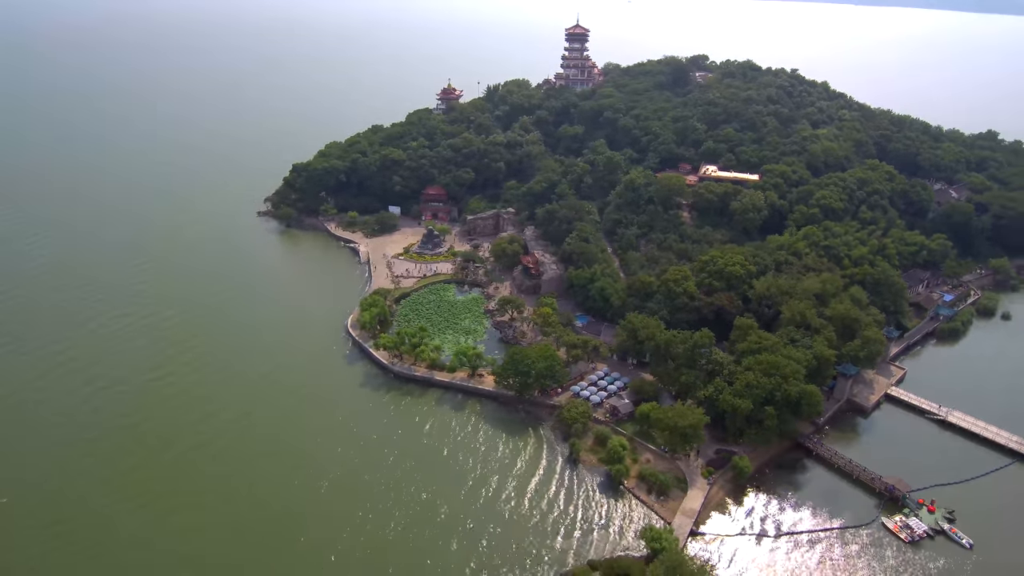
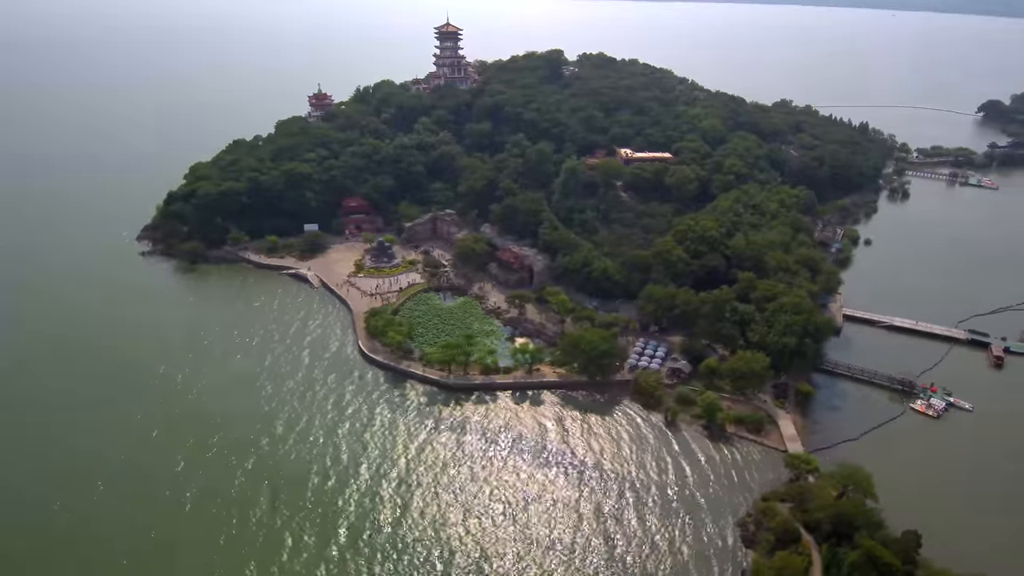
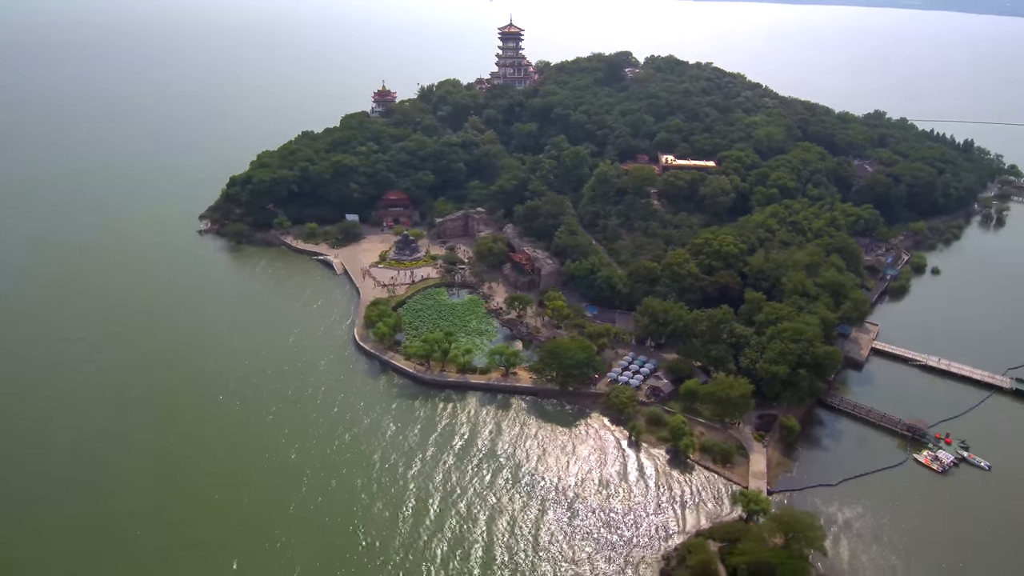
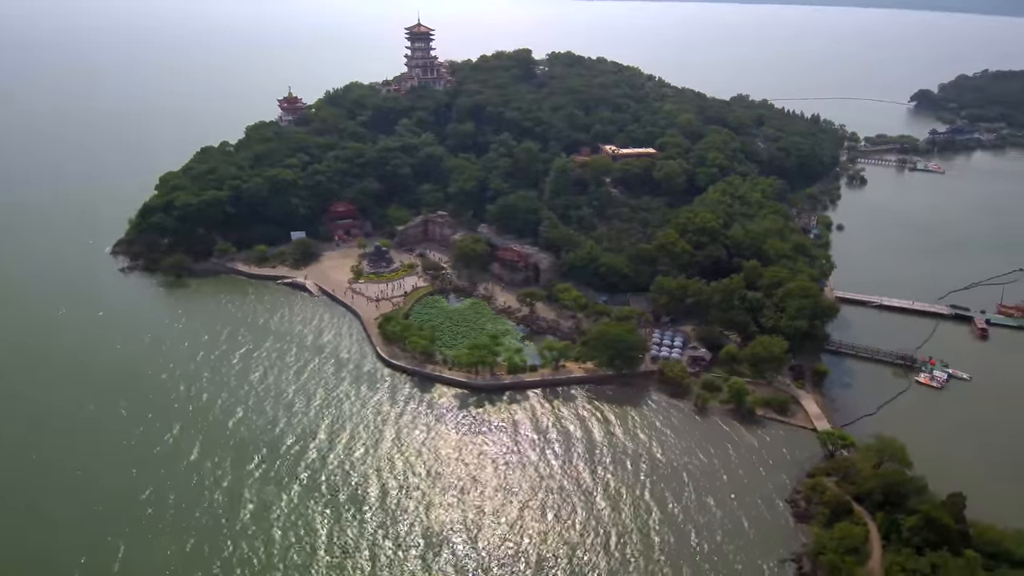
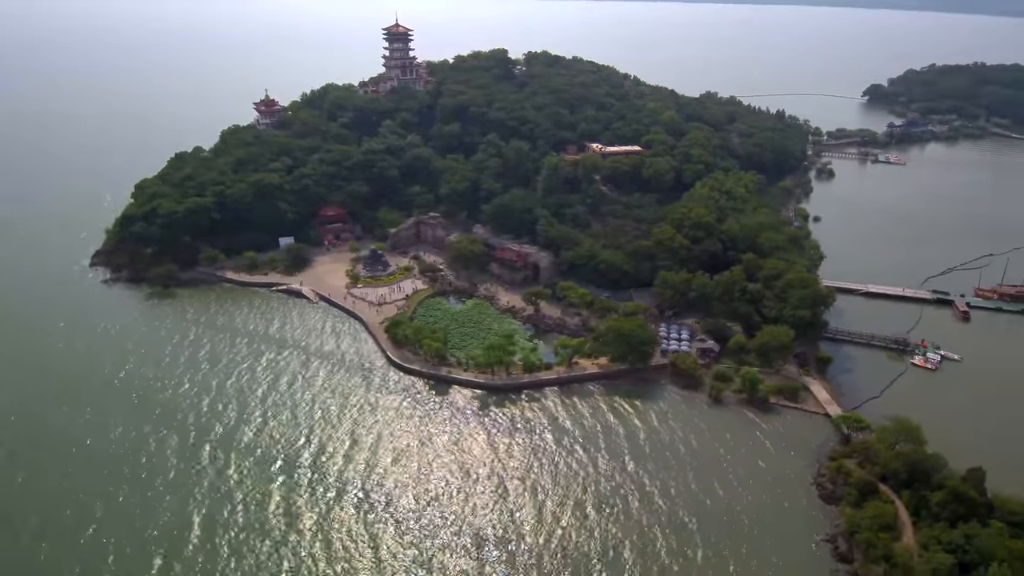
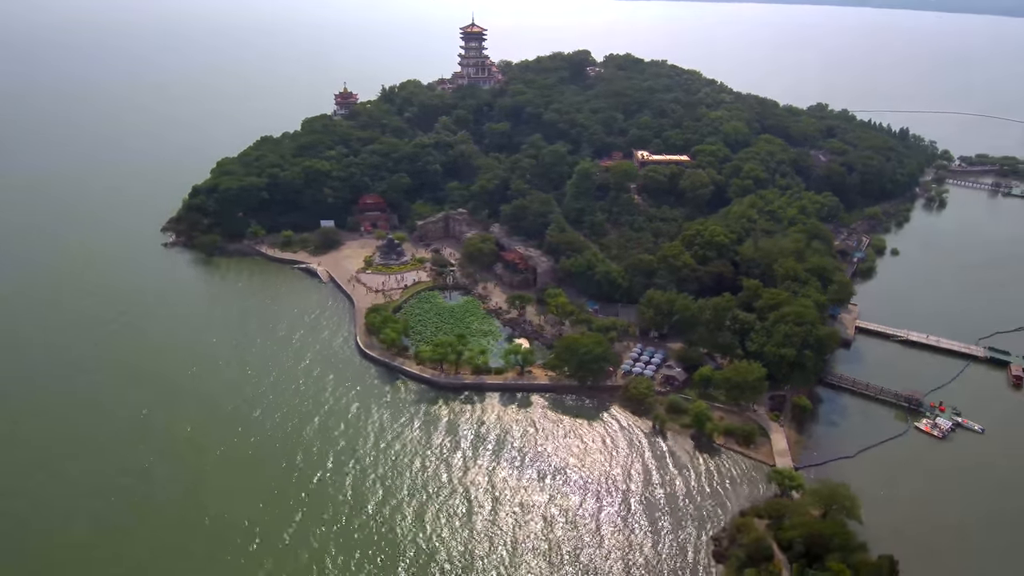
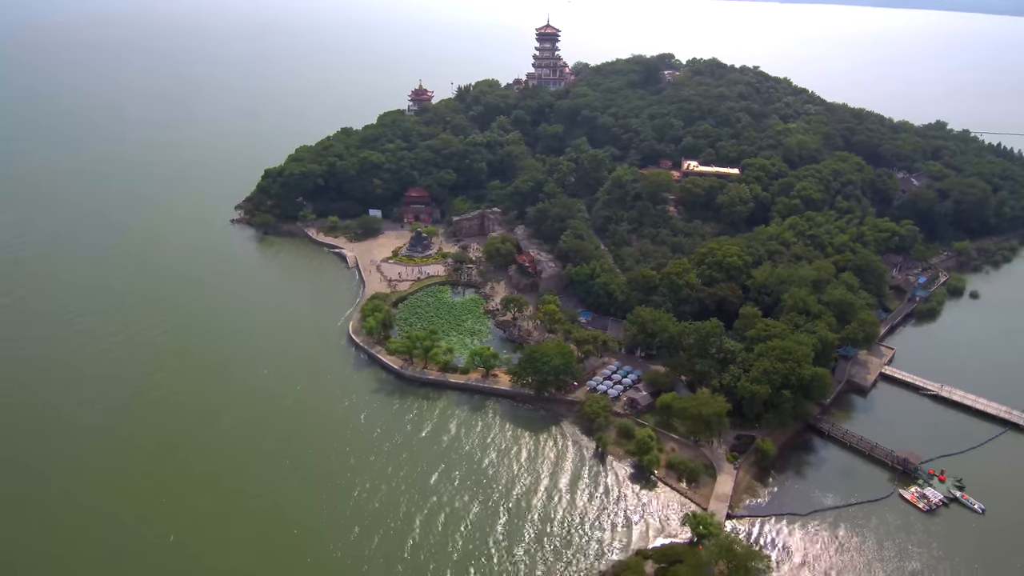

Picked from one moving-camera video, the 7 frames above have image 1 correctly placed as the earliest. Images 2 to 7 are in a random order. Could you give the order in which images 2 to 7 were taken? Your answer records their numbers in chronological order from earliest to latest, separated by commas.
7, 3, 6, 2, 4, 5
